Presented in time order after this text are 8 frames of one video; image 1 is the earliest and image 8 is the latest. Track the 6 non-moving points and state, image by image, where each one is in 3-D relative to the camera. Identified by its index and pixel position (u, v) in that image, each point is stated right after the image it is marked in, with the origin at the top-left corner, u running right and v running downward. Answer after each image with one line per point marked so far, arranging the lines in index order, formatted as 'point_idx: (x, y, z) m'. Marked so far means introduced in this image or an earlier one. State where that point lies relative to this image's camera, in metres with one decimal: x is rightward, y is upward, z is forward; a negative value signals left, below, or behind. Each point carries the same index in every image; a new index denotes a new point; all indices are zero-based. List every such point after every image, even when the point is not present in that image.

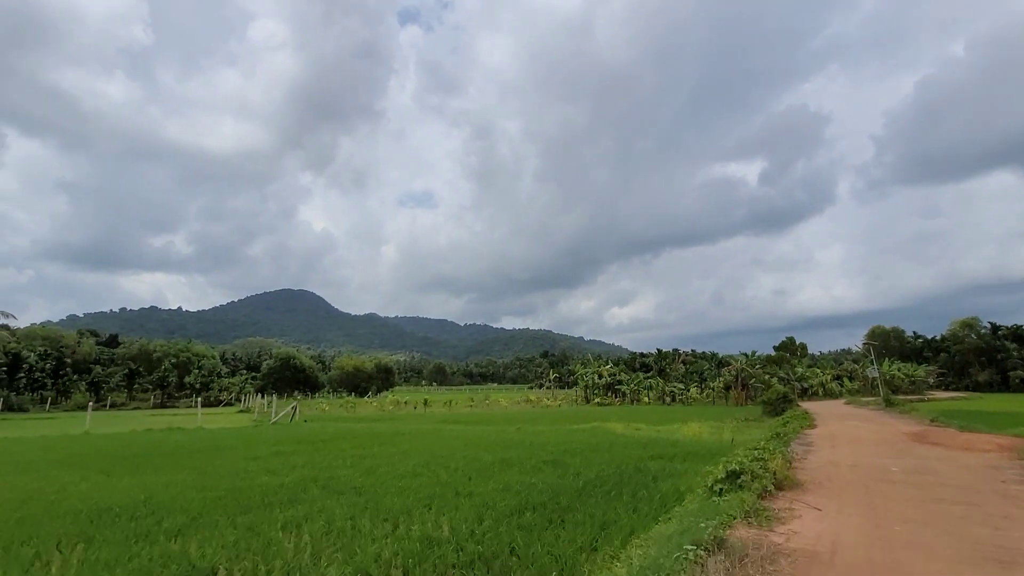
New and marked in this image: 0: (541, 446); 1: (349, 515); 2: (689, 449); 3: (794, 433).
0: (+1.0, -5.3, +18.9) m
1: (-2.9, -4.0, +10.2) m
2: (+5.4, -5.0, +17.6) m
3: (+8.4, -4.4, +17.1) m
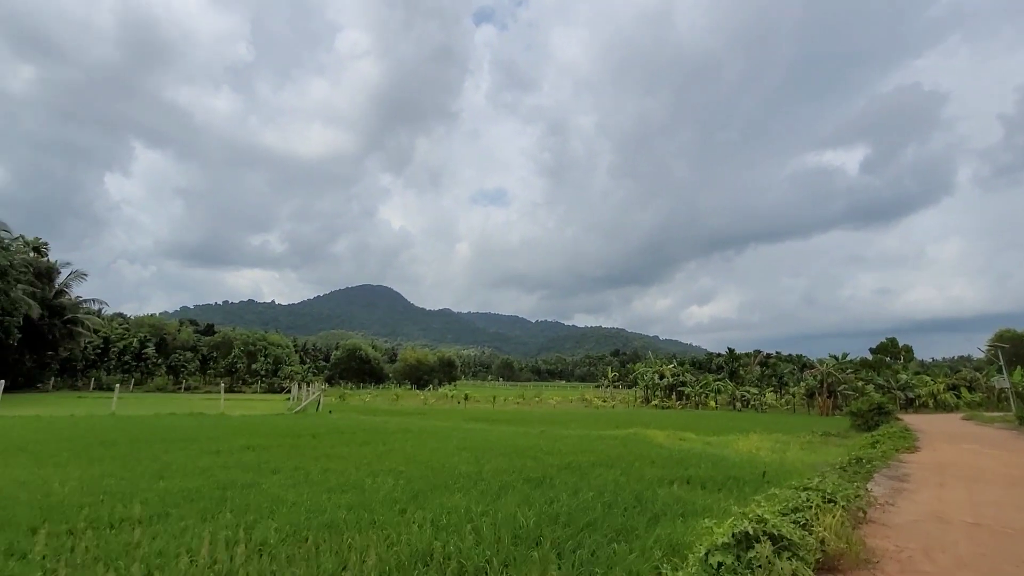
0: (+1.0, -4.6, +15.4) m
1: (-4.0, -3.3, +7.3) m
2: (+5.2, -4.3, +13.5) m
3: (+8.1, -3.7, +12.6) m
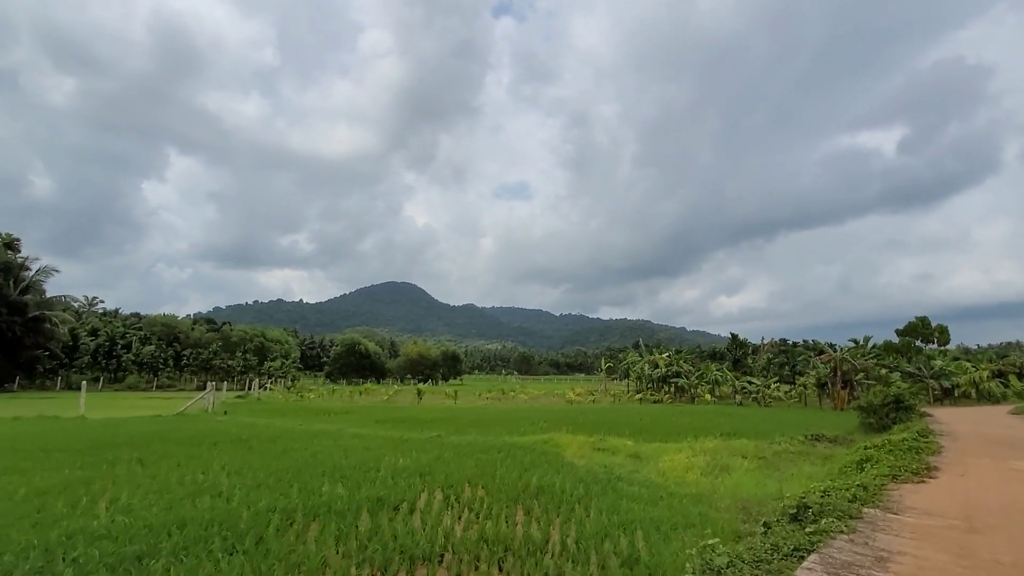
0: (-3.1, -3.4, +9.7) m
1: (-8.5, -2.3, +1.8) m
2: (+1.0, -3.1, +7.6) m
3: (+3.9, -2.5, +6.5) m
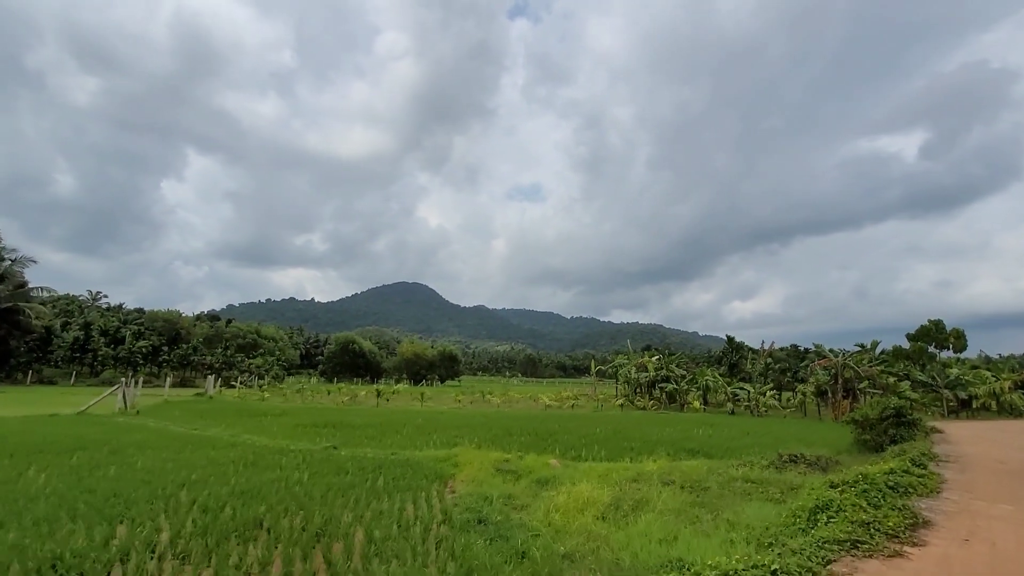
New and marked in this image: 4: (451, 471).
0: (-5.5, -2.9, +6.7) m
1: (-11.1, -1.7, -1.1) m
2: (-1.6, -2.6, +4.5) m
3: (+1.3, -2.0, +3.4) m
4: (-1.2, -3.7, +11.6) m
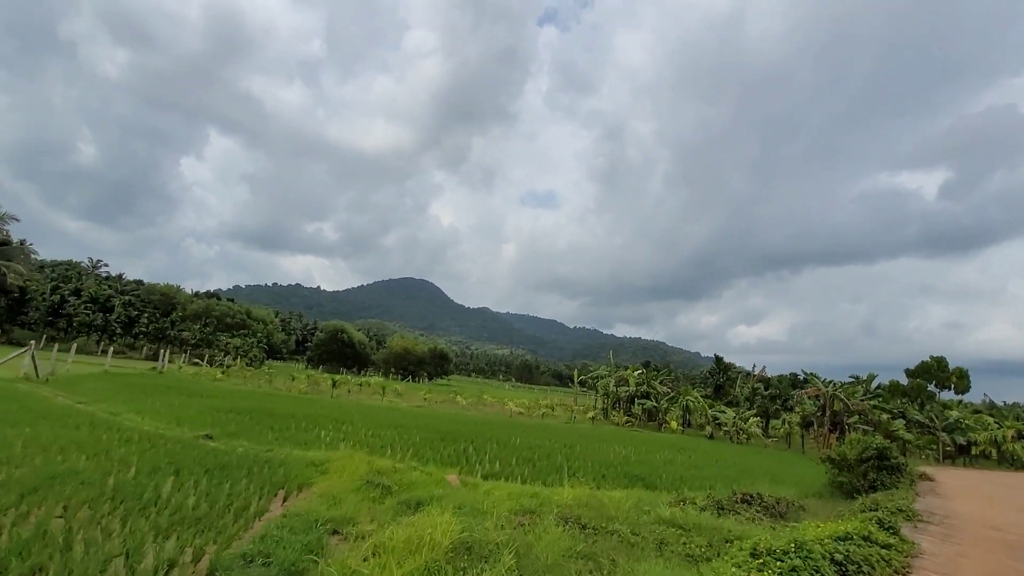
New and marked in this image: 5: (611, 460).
0: (-7.6, -1.9, +4.6) m
1: (-13.1, -0.1, -3.1) m
2: (-3.6, -1.9, +2.3) m
3: (-0.7, -1.6, +1.1) m
4: (-3.3, -3.1, +9.4) m
5: (+3.0, -5.2, +17.4) m
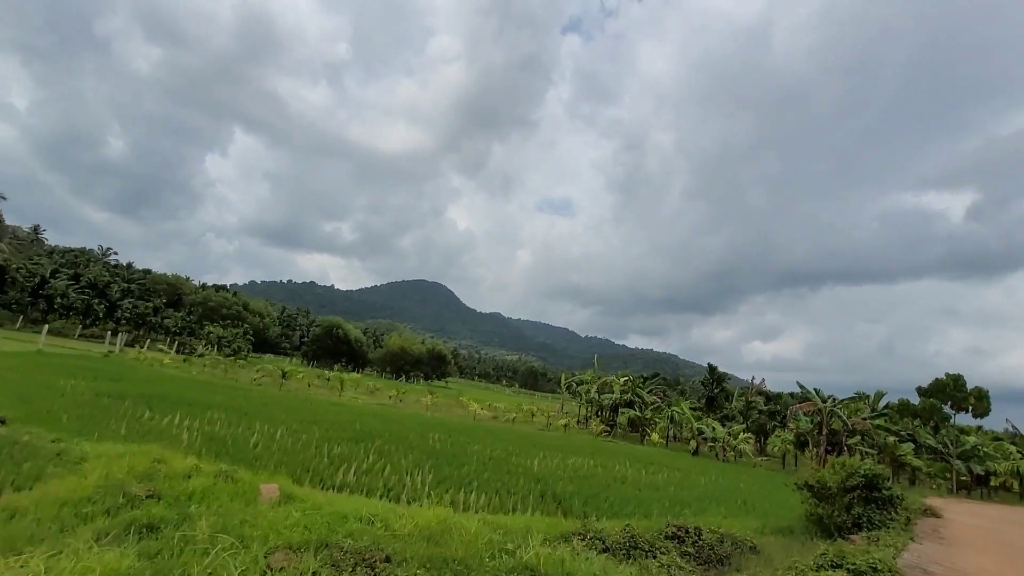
0: (-9.9, -0.8, +2.0) m
1: (-15.6, +1.3, -5.5) m
2: (-6.0, -1.0, -0.4) m
3: (-3.1, -0.7, -1.6) m
4: (-5.5, -2.3, +6.7) m
5: (+0.9, -4.7, +14.5) m
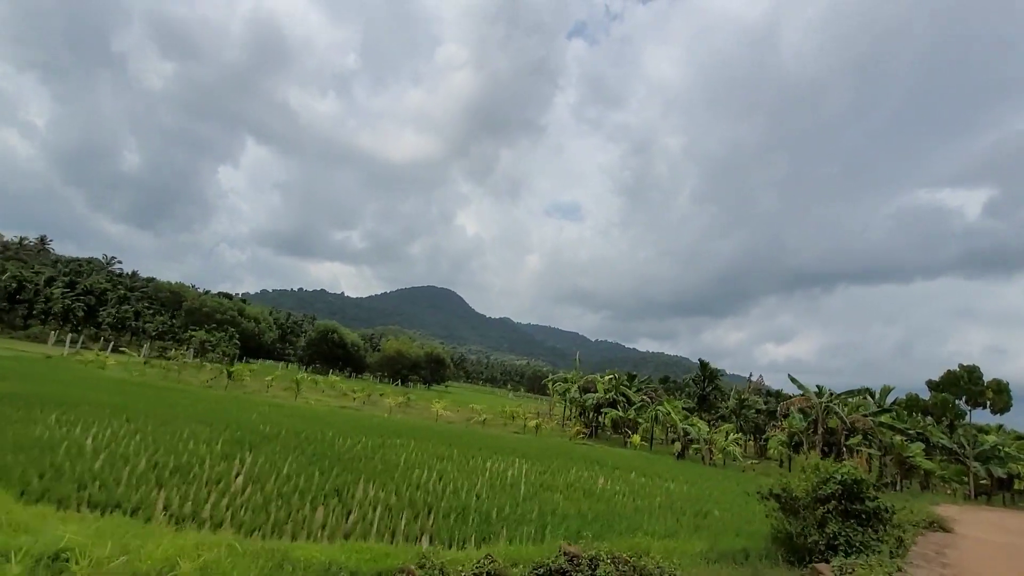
0: (-12.1, -0.2, -0.3) m
1: (-17.9, +1.9, -7.7) m
2: (-8.2, -0.3, -2.8) m
3: (-5.4, +0.1, -4.1) m
4: (-7.6, -1.6, +4.2) m
5: (-1.0, -4.1, +12.0) m
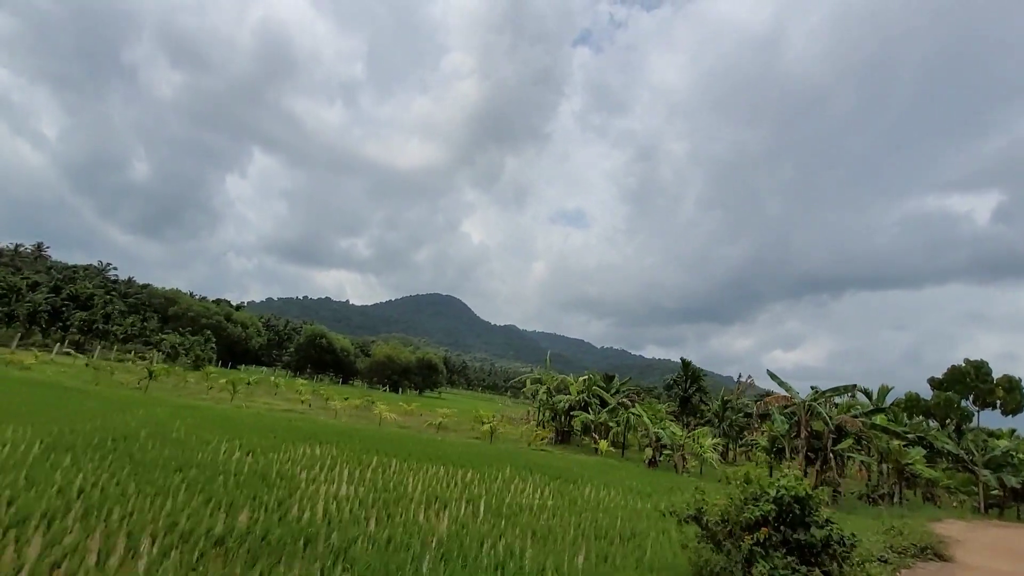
0: (-14.4, +0.6, -2.8) m
1: (-20.3, +2.8, -10.1) m
2: (-10.5, +0.6, -5.3) m
3: (-7.7, +0.9, -6.6) m
4: (-9.9, -0.9, +1.7) m
5: (-3.2, -3.4, +9.3) m
